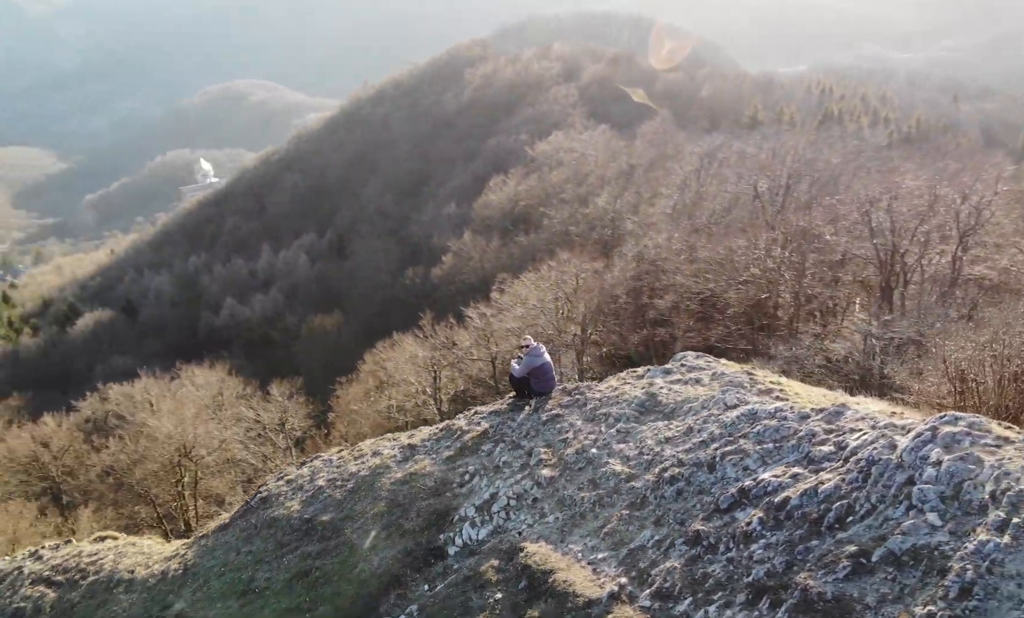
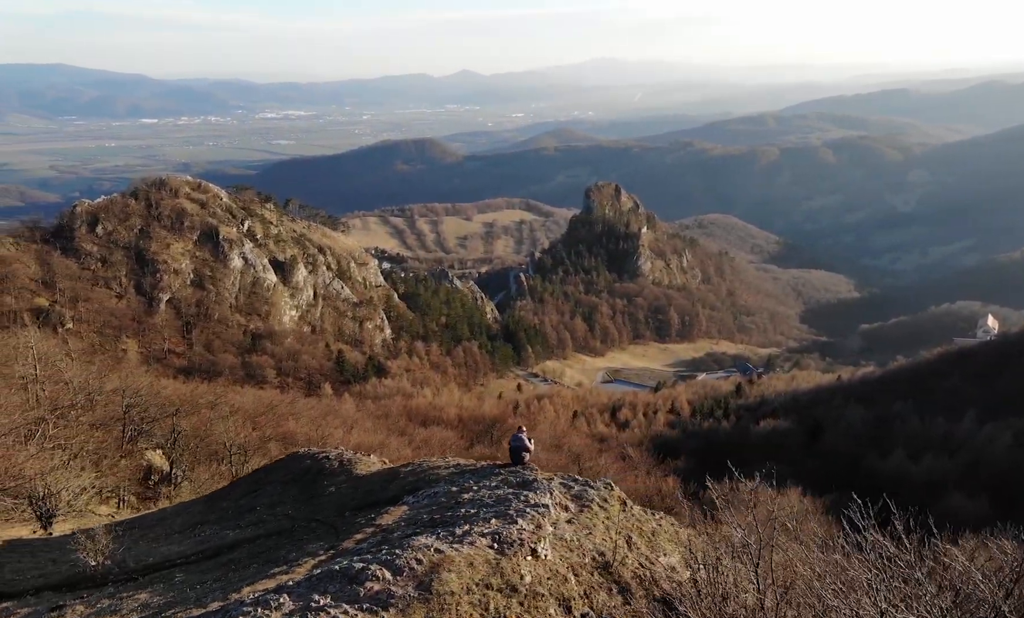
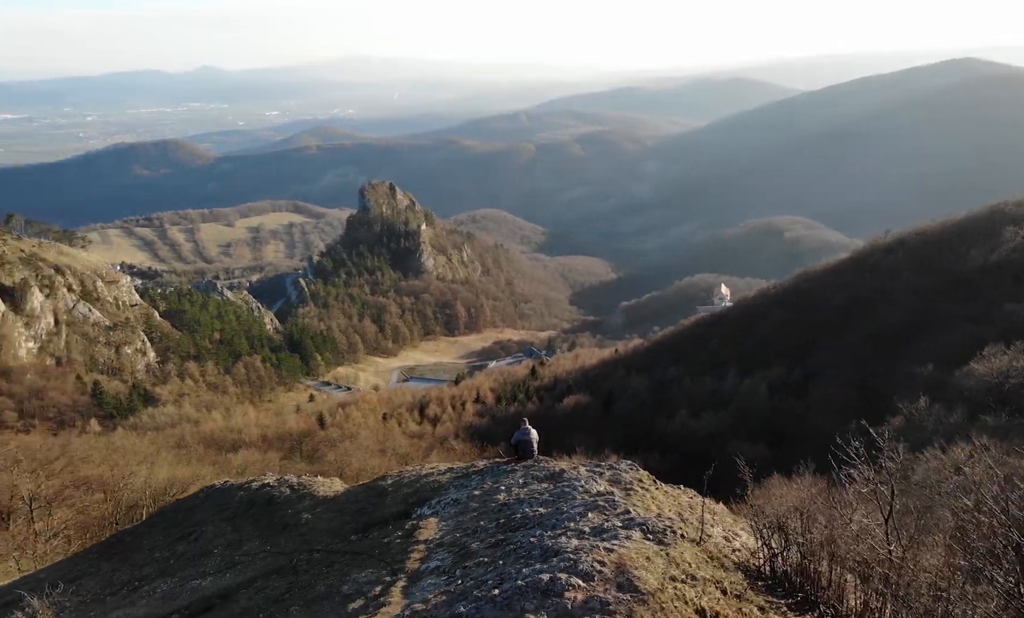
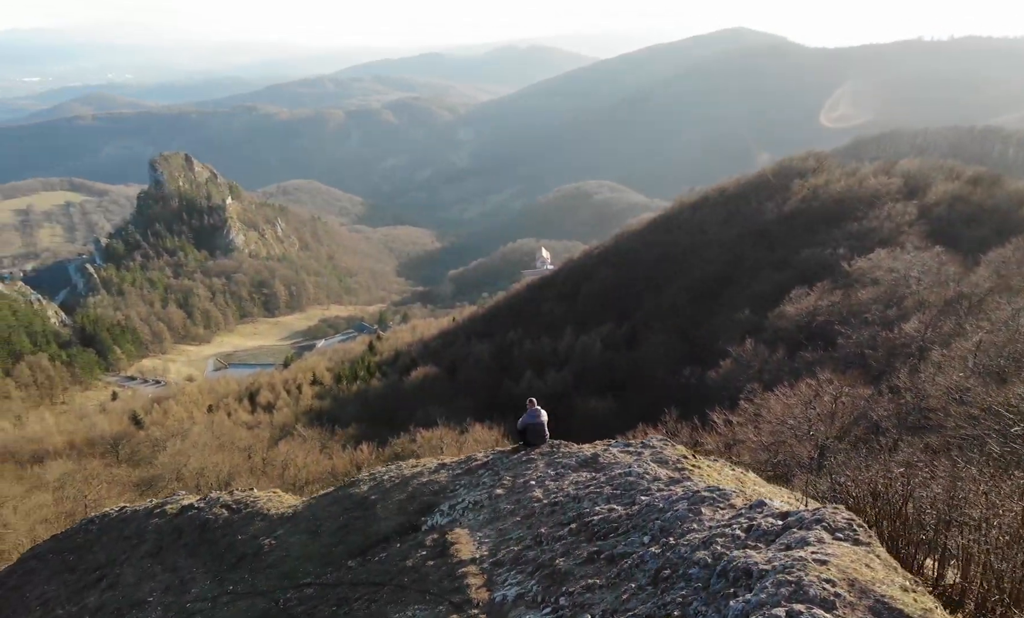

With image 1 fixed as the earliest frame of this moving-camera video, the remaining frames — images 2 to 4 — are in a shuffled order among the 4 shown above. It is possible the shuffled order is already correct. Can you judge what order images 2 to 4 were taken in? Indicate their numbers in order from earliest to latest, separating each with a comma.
4, 3, 2
